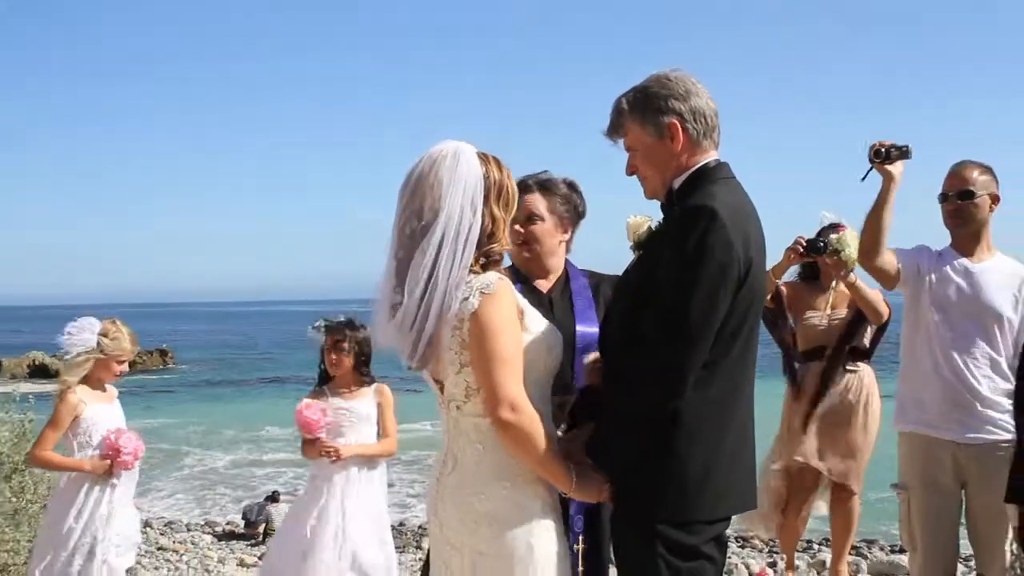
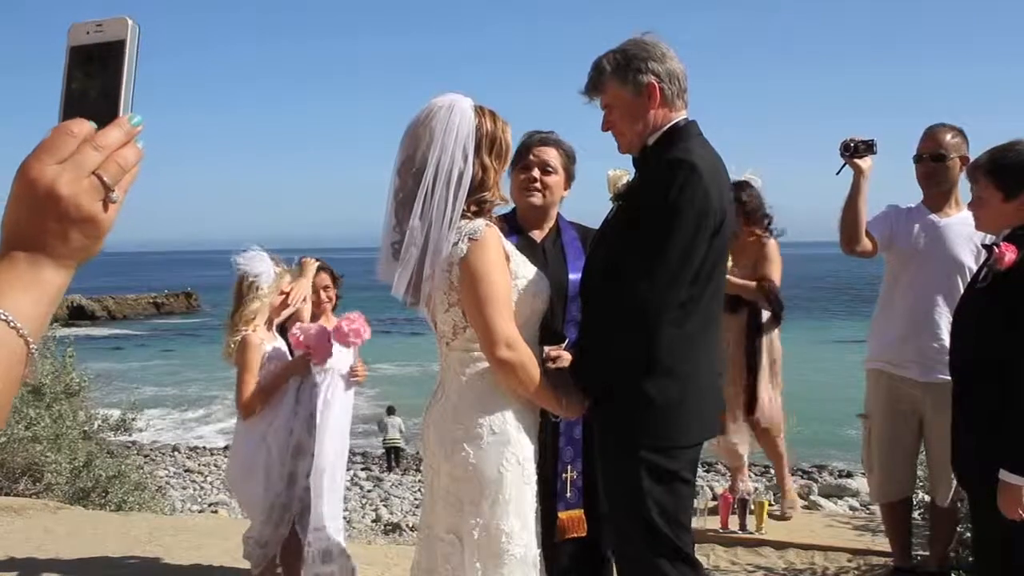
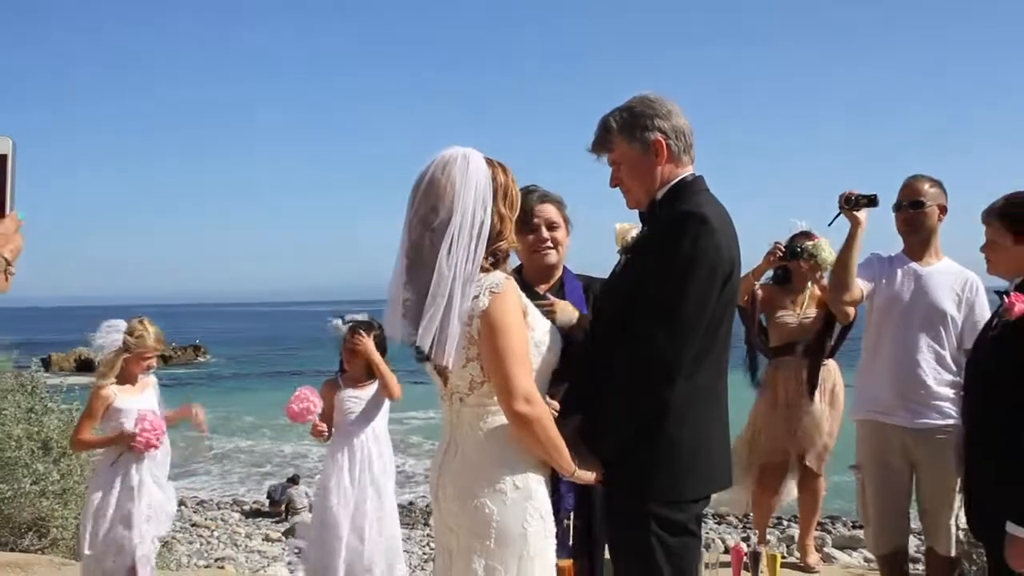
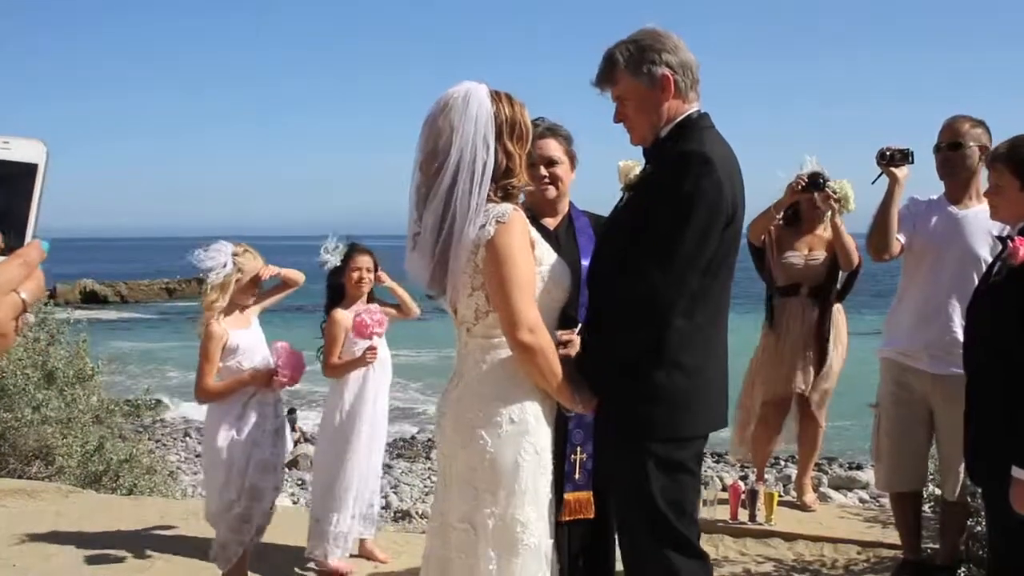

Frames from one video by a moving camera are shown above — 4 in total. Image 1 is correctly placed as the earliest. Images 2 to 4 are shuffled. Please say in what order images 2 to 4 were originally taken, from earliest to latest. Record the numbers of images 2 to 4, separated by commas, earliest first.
3, 4, 2
